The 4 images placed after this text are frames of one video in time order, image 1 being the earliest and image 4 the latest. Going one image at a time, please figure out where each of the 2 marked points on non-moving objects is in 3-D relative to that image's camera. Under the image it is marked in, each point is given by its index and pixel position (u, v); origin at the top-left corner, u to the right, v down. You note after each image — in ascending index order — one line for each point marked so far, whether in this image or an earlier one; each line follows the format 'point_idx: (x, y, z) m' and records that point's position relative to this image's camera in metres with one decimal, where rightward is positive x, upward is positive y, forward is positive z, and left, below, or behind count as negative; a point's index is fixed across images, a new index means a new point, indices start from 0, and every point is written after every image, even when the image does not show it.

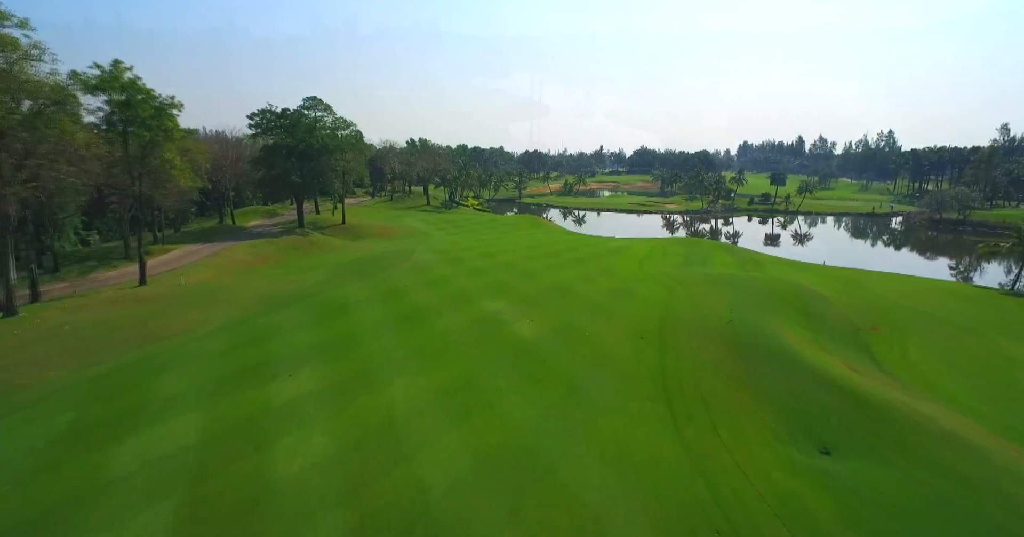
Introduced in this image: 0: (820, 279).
0: (+12.8, -0.4, +19.3) m
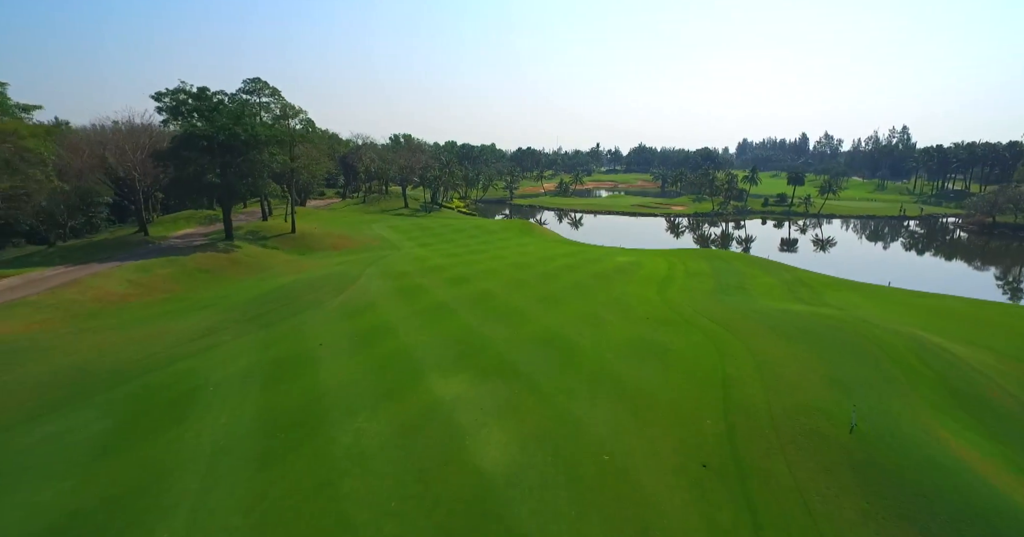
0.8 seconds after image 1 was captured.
0: (+12.1, -1.4, +14.1) m
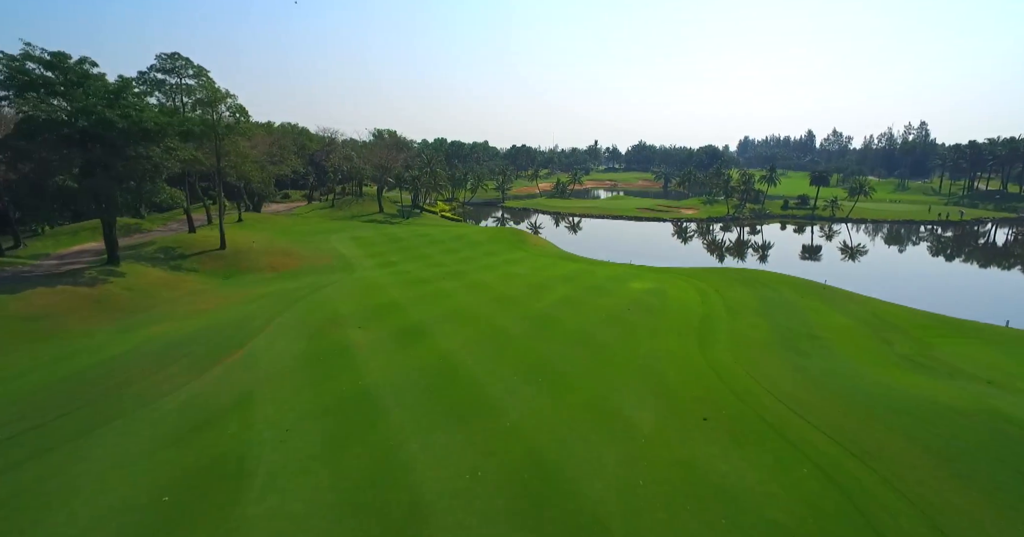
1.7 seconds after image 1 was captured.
0: (+11.6, -2.5, +8.9) m
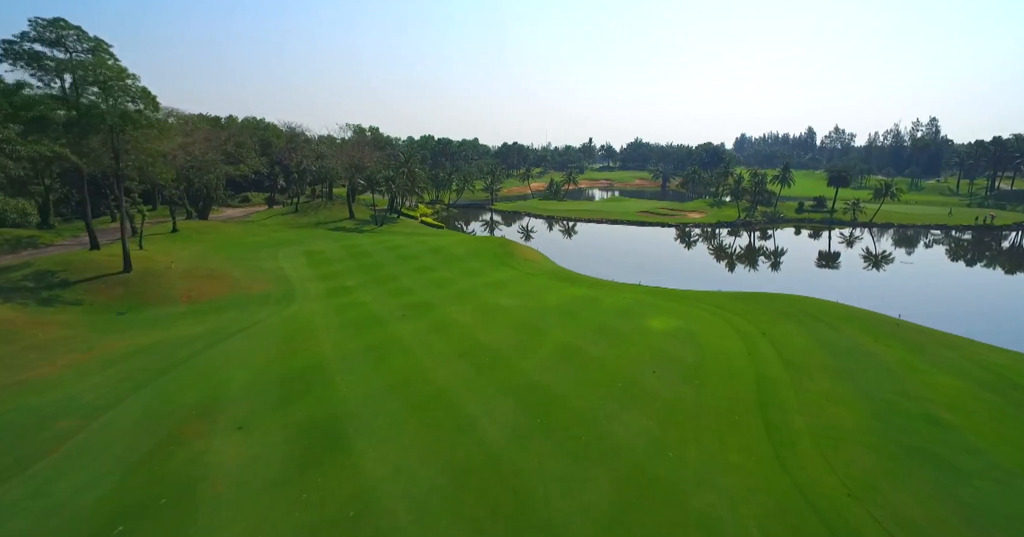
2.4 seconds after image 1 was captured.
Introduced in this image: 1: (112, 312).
0: (+11.1, -3.4, +4.8) m
1: (-12.4, -1.3, +14.4) m
